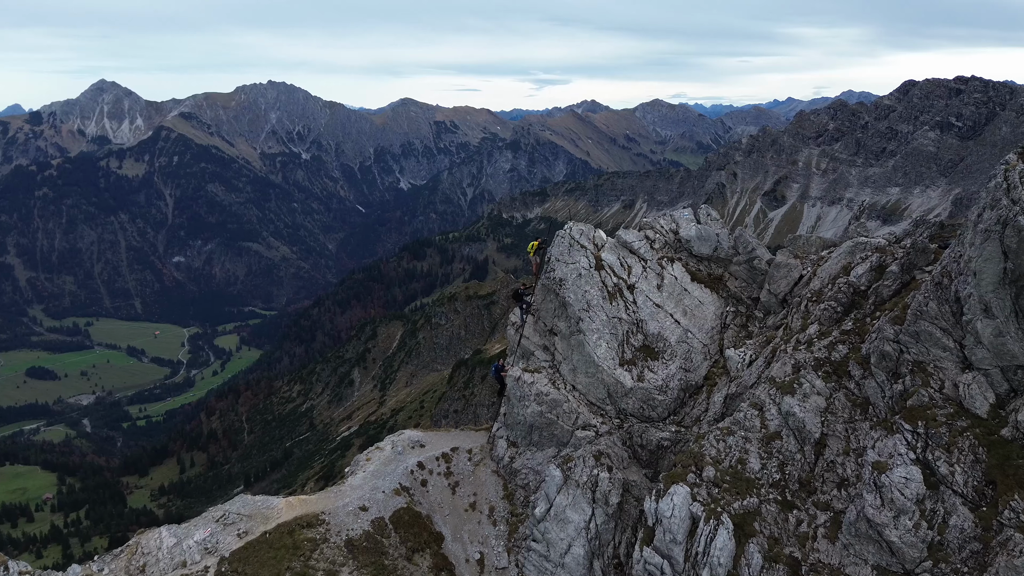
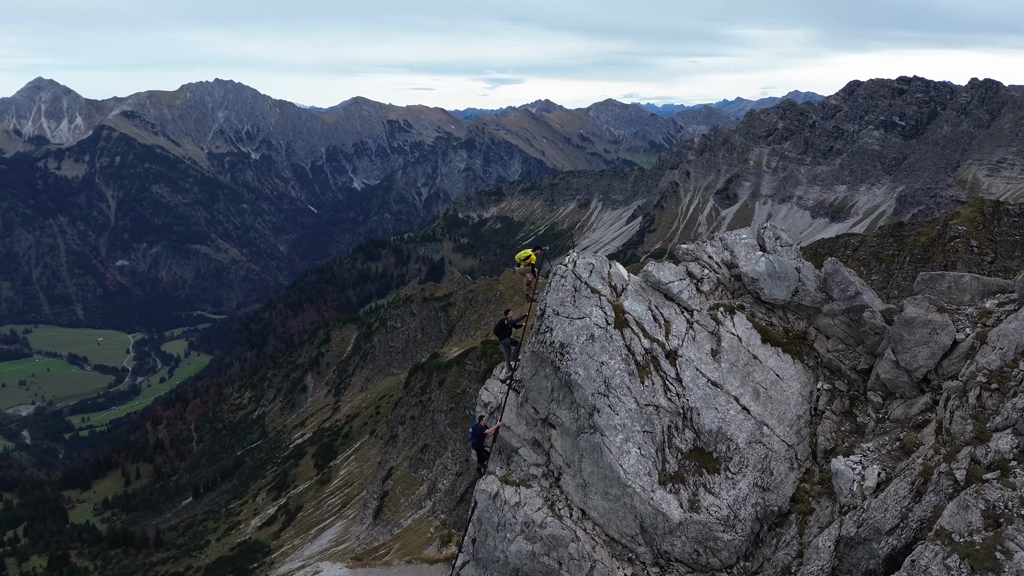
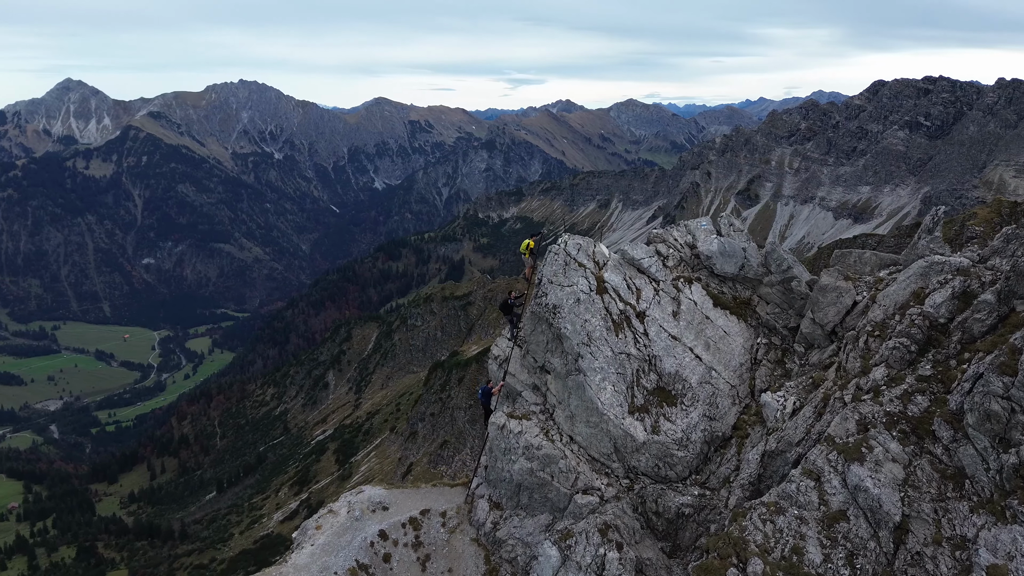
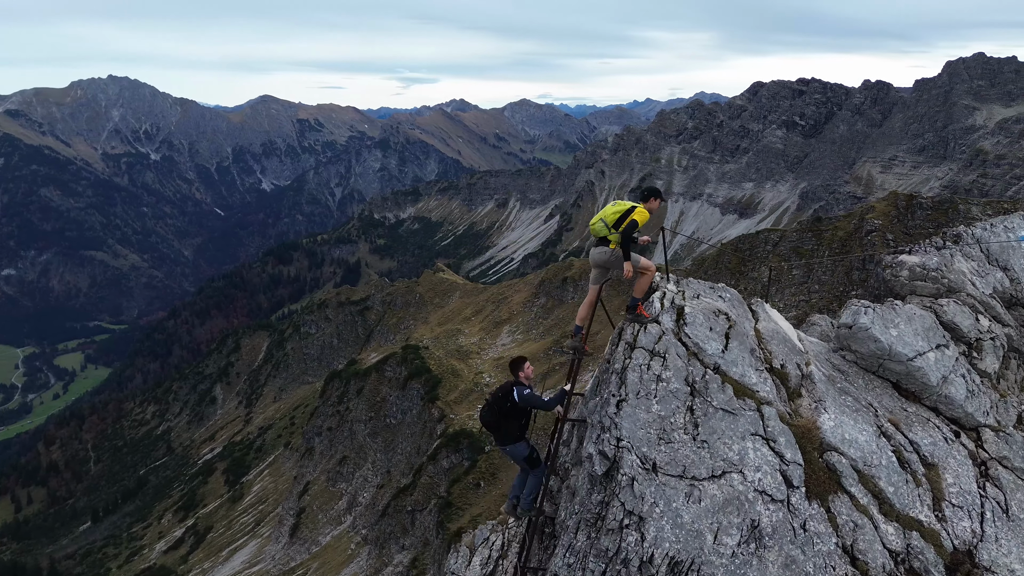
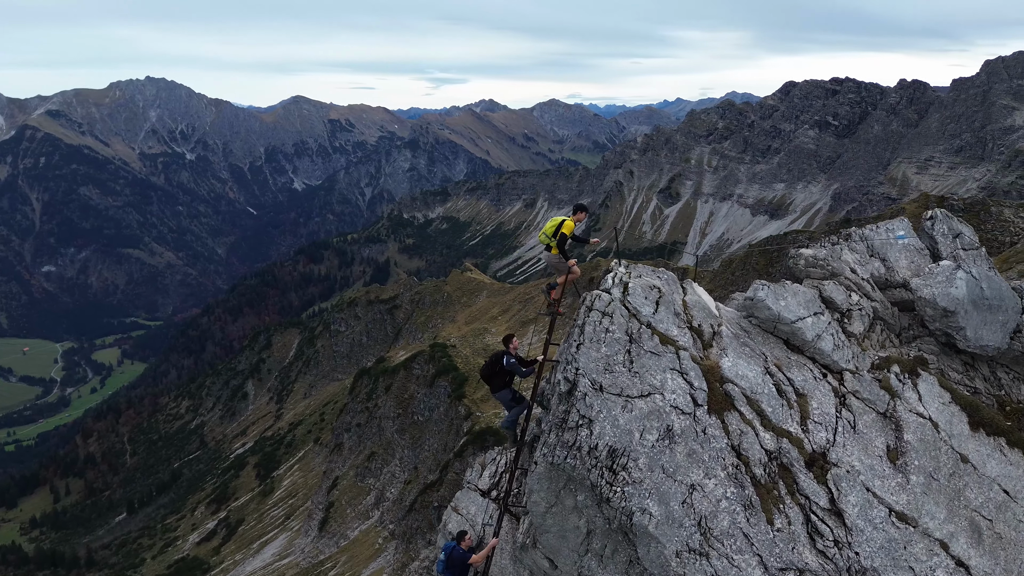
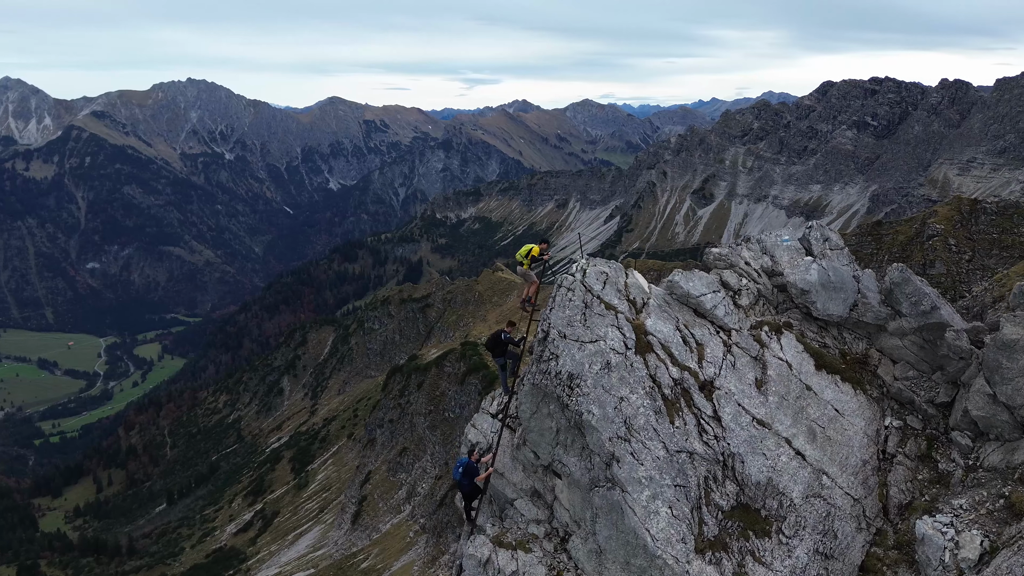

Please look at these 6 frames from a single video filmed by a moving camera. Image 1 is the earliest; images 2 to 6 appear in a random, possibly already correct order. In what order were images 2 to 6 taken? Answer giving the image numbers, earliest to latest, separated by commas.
3, 2, 6, 5, 4
